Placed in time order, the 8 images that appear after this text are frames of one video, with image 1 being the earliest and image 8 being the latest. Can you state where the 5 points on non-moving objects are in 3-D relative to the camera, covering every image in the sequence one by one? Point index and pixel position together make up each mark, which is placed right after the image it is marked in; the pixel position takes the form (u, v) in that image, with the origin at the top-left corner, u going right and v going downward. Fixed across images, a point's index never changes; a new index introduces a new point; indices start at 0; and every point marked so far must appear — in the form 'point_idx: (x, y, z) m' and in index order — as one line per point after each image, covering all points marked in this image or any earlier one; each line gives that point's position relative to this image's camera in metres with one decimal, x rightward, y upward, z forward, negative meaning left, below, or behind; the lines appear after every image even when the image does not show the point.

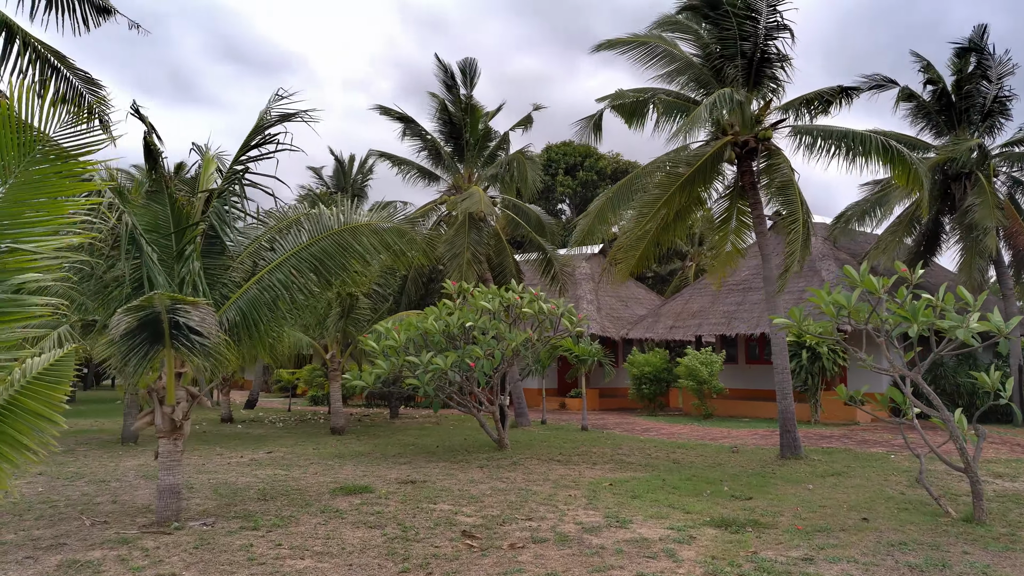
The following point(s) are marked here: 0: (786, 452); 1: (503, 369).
0: (+3.7, -2.2, +10.4) m
1: (-0.1, -1.2, +11.3) m
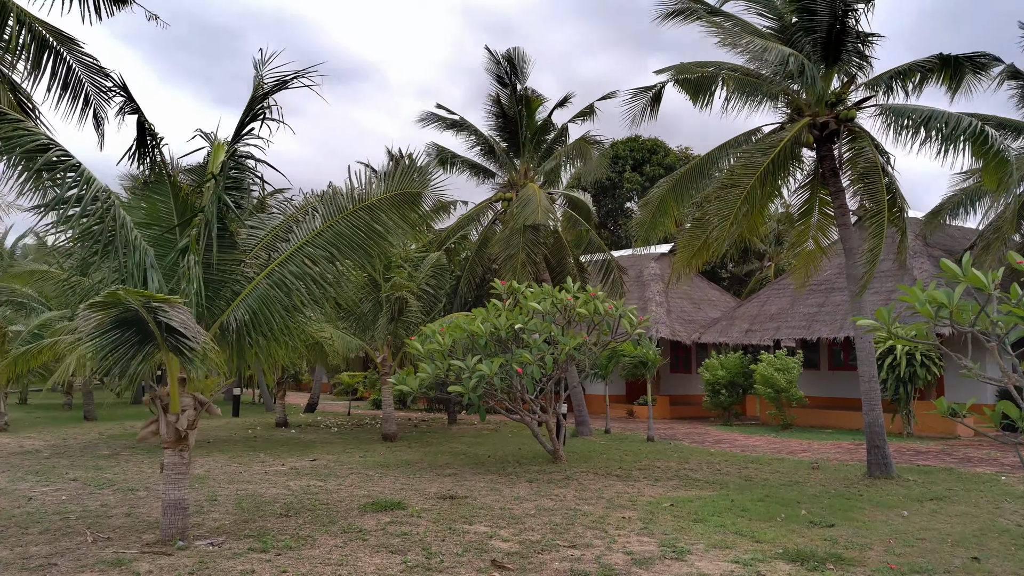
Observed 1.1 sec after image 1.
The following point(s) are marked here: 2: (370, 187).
0: (+4.4, -2.2, +9.3) m
1: (+0.7, -1.2, +10.5) m
2: (-1.1, +0.8, +6.4) m
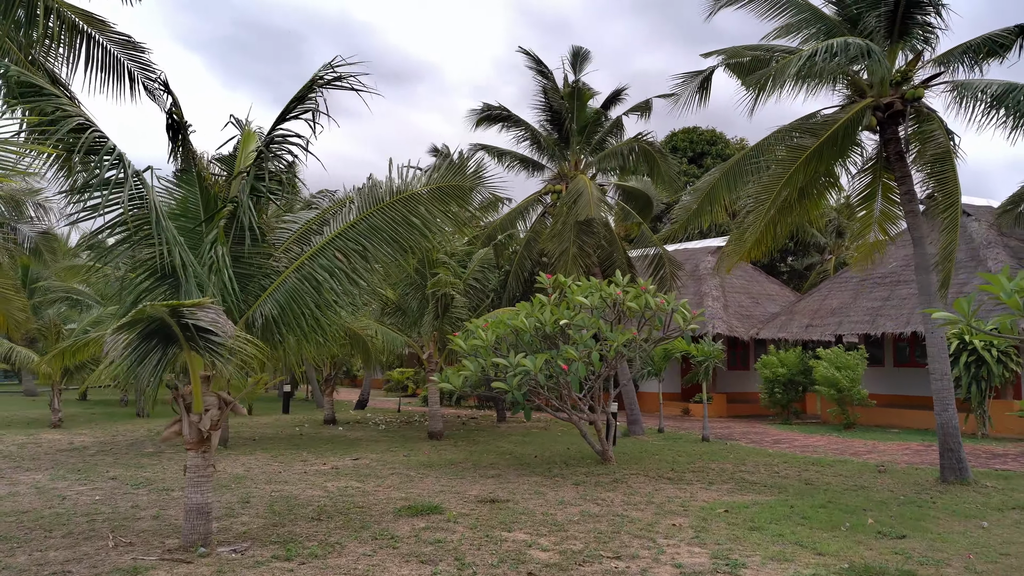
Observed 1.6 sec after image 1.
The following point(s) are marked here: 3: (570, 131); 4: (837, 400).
0: (+4.9, -2.1, +8.6) m
1: (+1.3, -1.1, +10.0) m
2: (-0.8, +0.9, +6.0) m
3: (+1.1, +3.0, +14.4) m
4: (+6.2, -2.2, +14.7) m
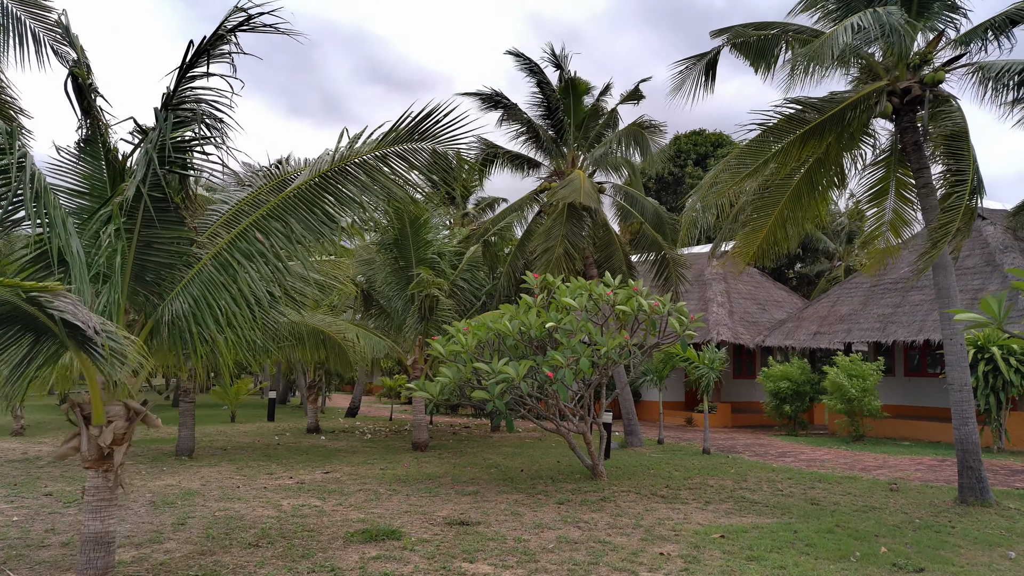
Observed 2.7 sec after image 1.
0: (+4.6, -2.1, +7.7) m
1: (+1.1, -1.1, +9.2) m
2: (-1.1, +0.9, +5.3) m
3: (+1.0, +2.9, +13.6) m
4: (+6.1, -2.2, +13.8) m
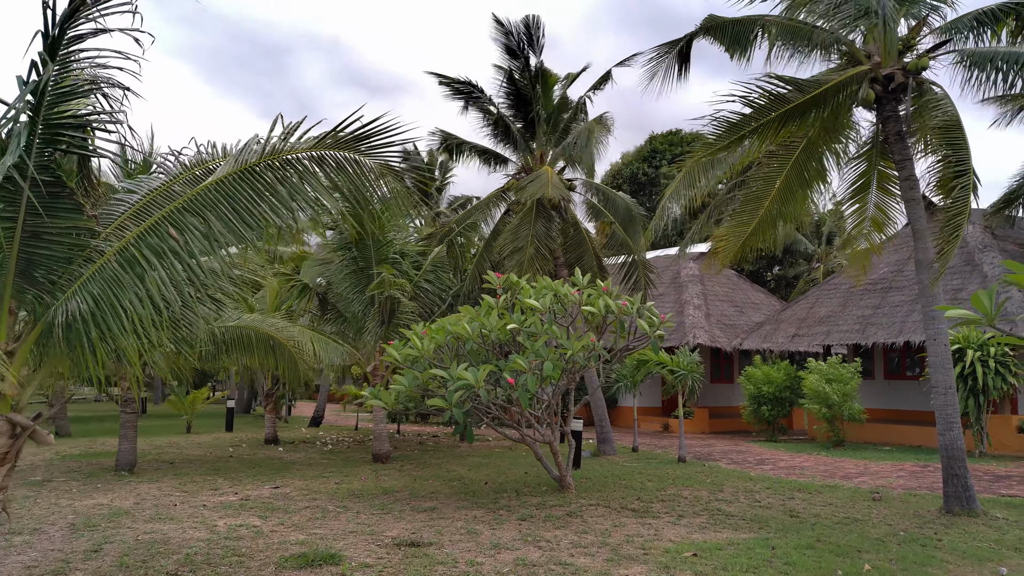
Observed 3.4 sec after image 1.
0: (+4.2, -2.1, +7.3) m
1: (+0.6, -1.1, +8.7) m
2: (-1.4, +0.9, +4.7) m
3: (+0.4, +2.9, +13.1) m
4: (+5.5, -2.2, +13.4) m
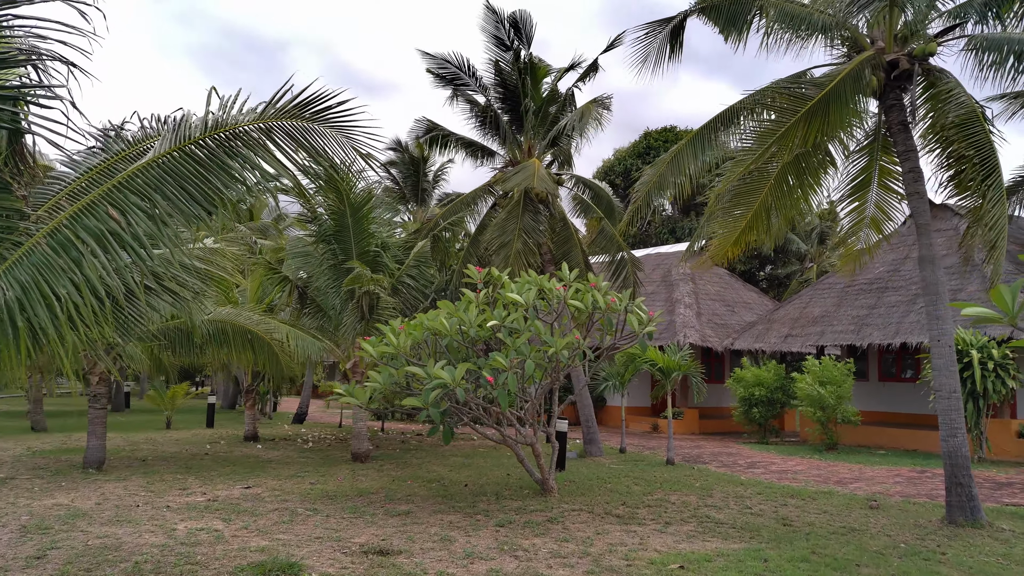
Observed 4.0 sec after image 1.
0: (+4.0, -2.1, +7.0) m
1: (+0.4, -1.1, +8.3) m
2: (-1.6, +1.0, +4.3) m
3: (+0.2, +3.0, +12.7) m
4: (+5.2, -2.2, +13.1) m
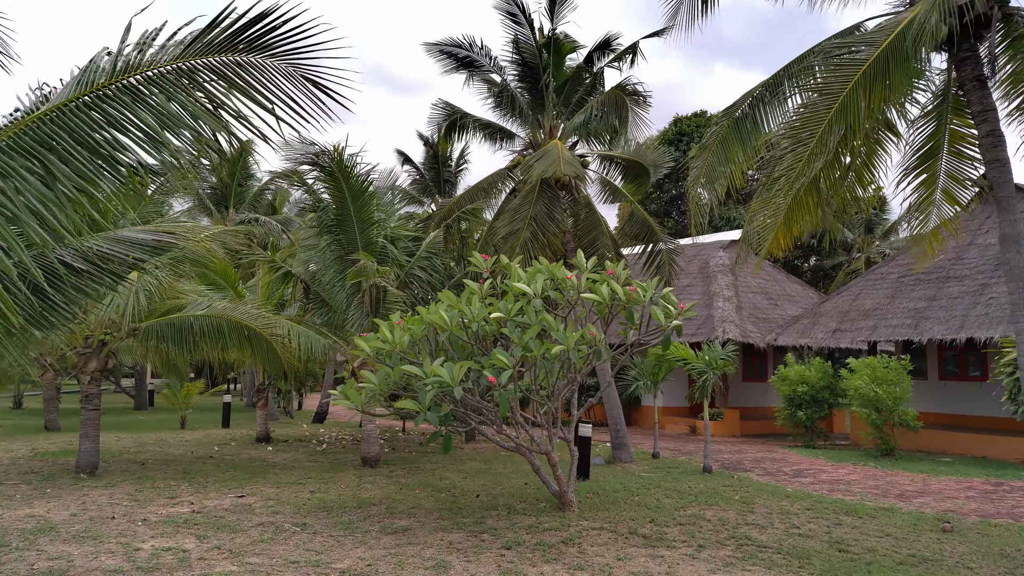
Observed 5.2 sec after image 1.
0: (+4.1, -2.0, +5.9) m
1: (+0.5, -0.9, +7.4) m
2: (-1.7, +1.1, +3.5) m
3: (+0.5, +3.1, +11.8) m
4: (+5.6, -2.1, +11.9) m
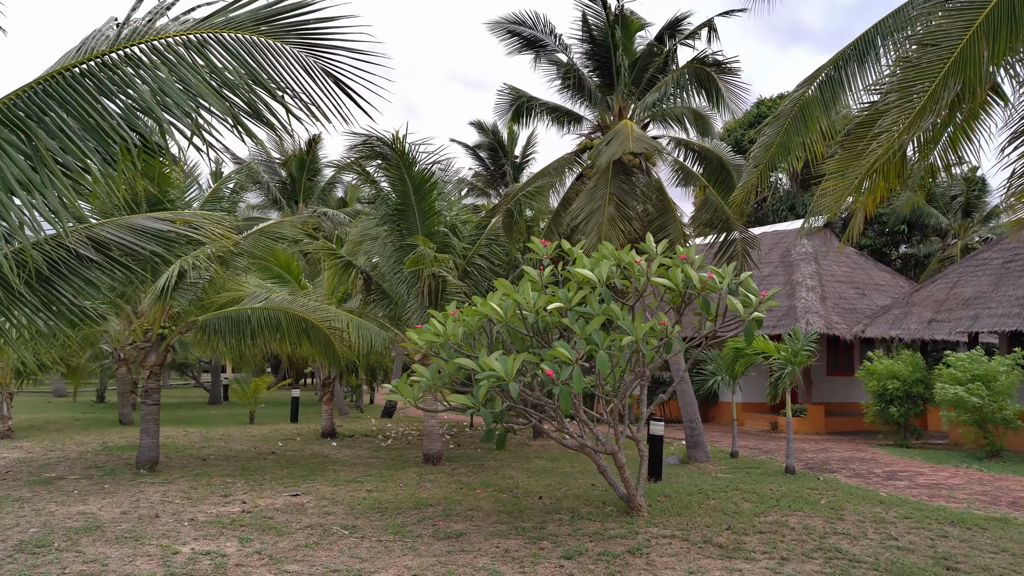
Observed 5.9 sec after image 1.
0: (+4.5, -1.8, +5.0) m
1: (+1.1, -0.8, +6.8) m
2: (-1.5, +1.1, +3.1) m
3: (+1.5, +3.2, +11.2) m
4: (+6.6, -1.9, +10.8) m
